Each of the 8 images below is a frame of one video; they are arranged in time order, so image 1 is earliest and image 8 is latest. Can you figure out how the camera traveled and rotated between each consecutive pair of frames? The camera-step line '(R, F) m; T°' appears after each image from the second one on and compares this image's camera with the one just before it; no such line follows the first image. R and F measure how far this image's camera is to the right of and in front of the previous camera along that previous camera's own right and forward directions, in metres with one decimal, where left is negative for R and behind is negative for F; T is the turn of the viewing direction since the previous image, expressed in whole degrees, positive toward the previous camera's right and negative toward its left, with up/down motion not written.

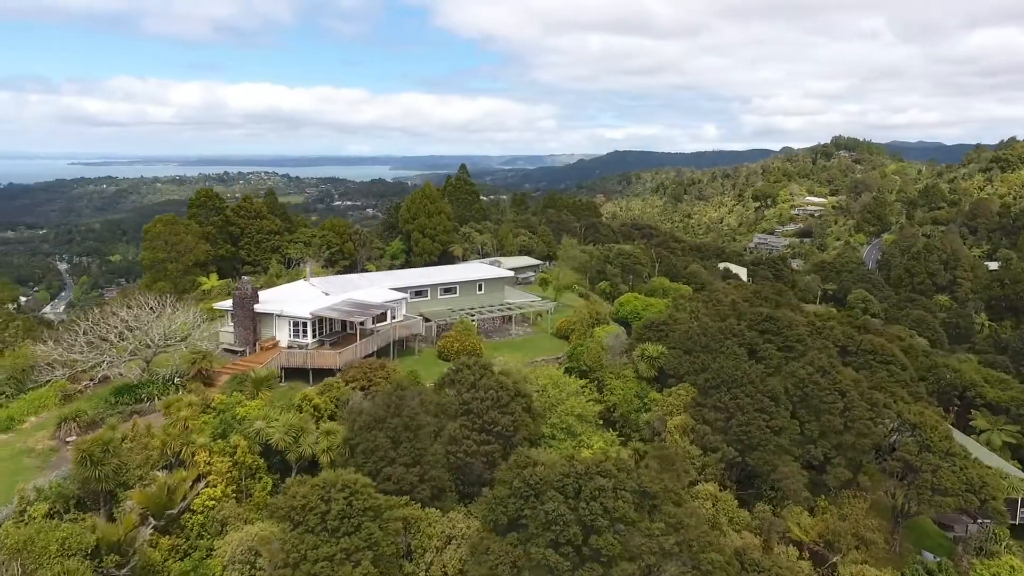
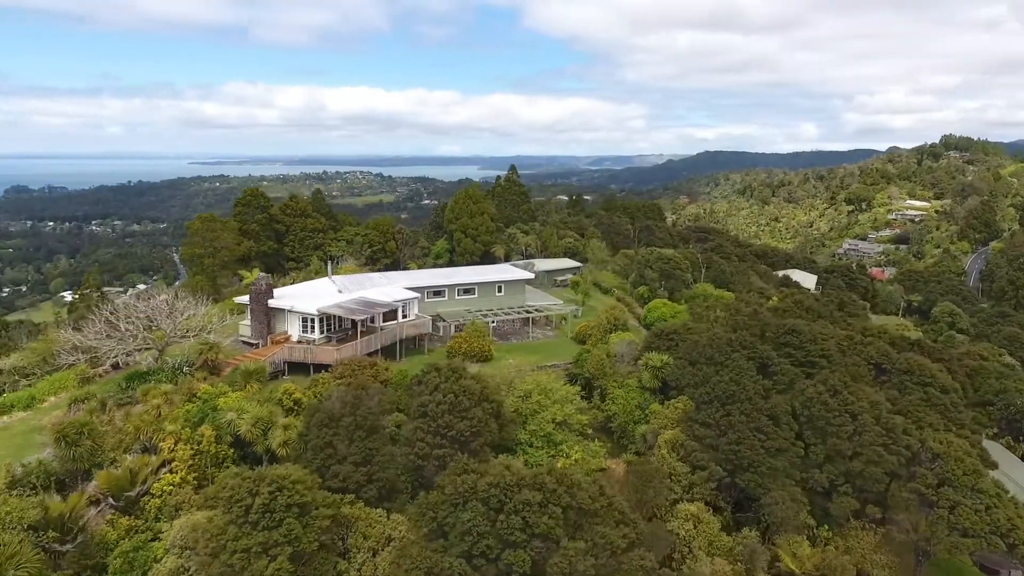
(+2.9, +0.4) m; -8°
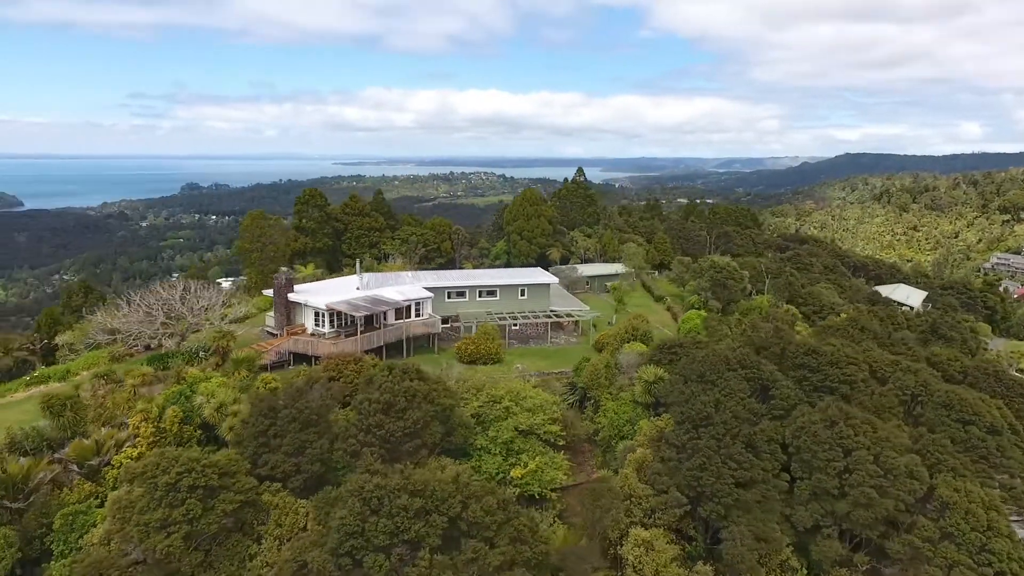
(+4.2, +0.6) m; -11°
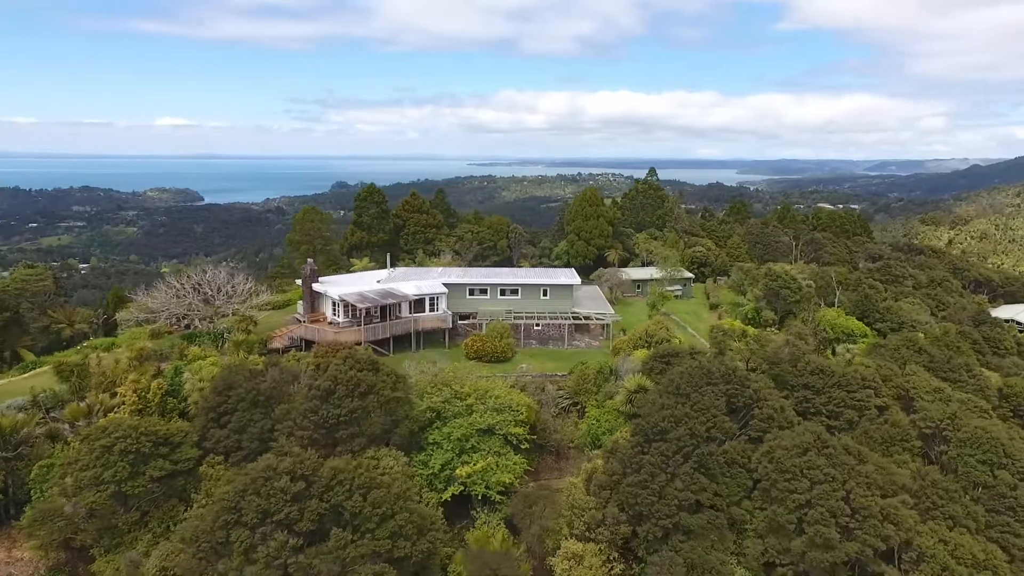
(+4.5, +0.7) m; -11°
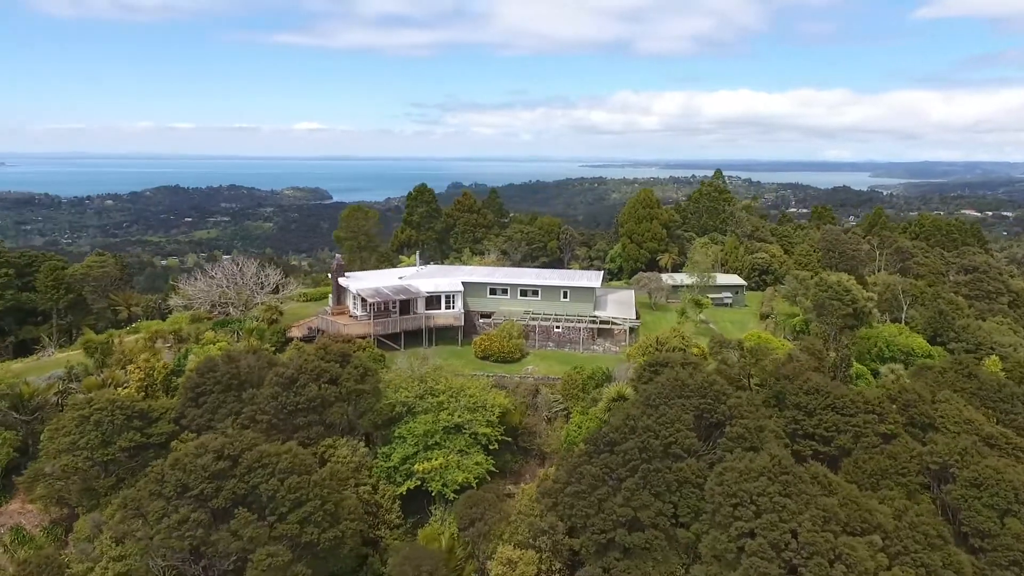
(+3.8, +0.5) m; -10°
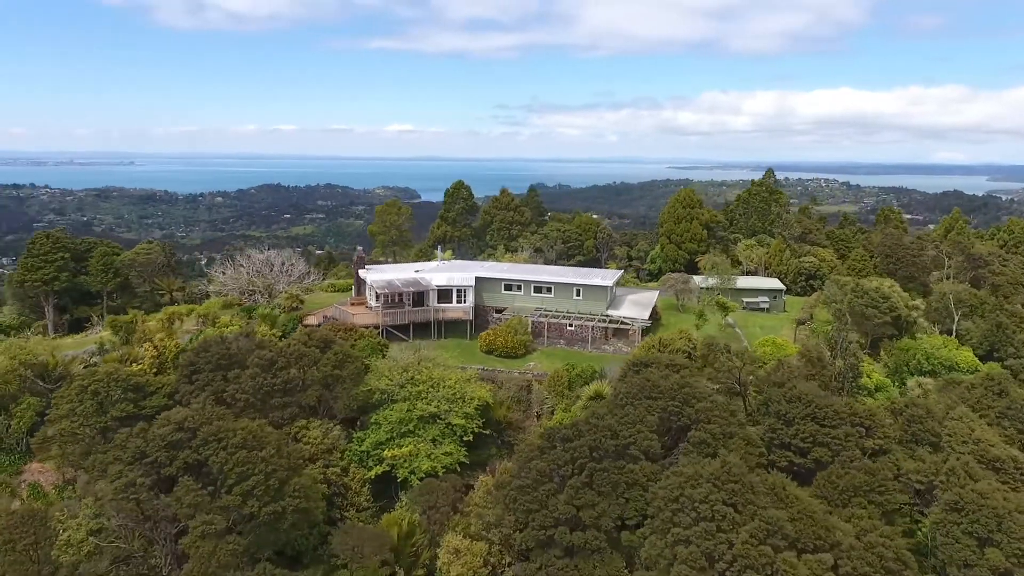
(+3.0, +0.2) m; -7°
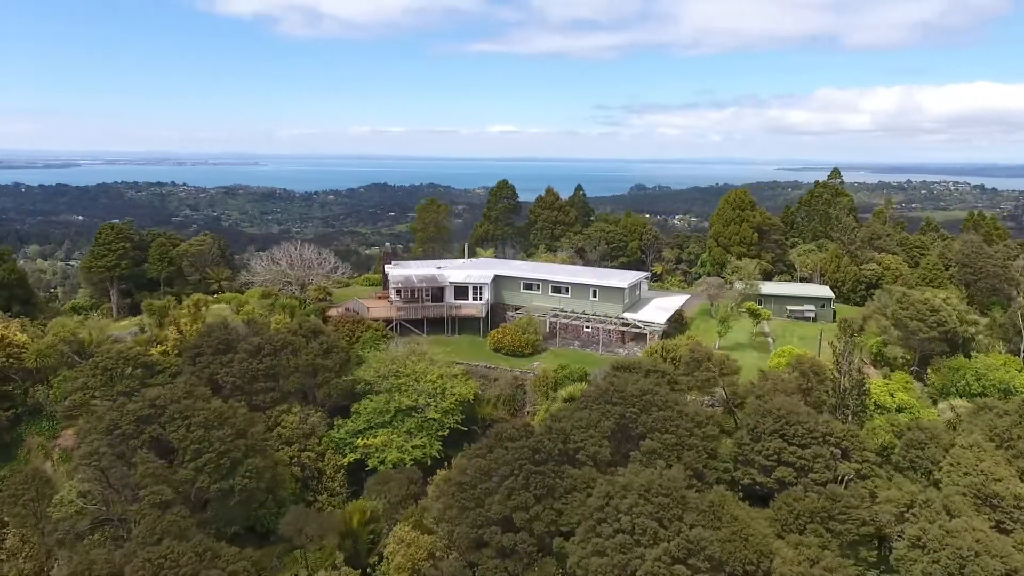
(+3.3, +0.3) m; -9°
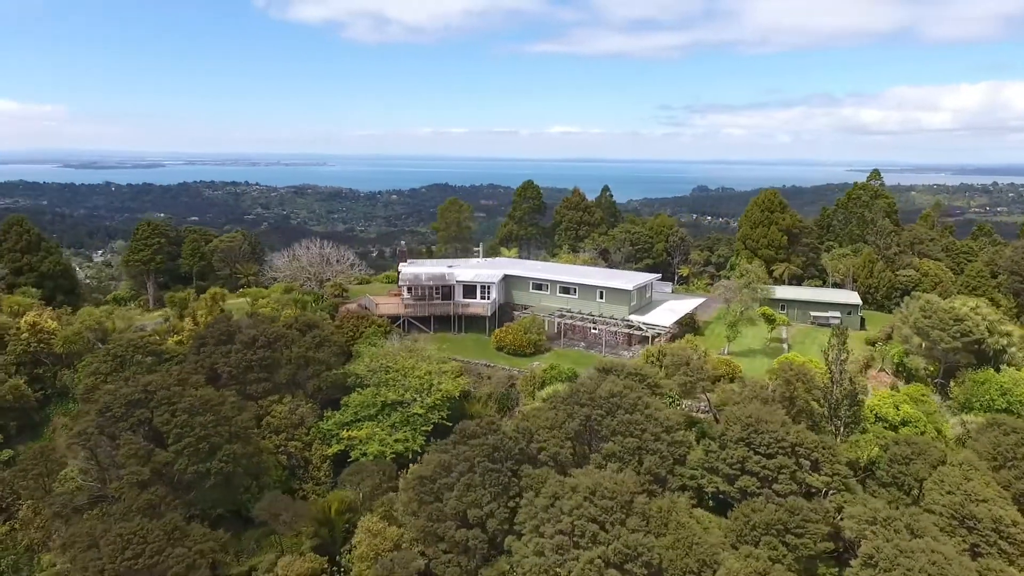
(+2.1, 0.0) m; -5°
